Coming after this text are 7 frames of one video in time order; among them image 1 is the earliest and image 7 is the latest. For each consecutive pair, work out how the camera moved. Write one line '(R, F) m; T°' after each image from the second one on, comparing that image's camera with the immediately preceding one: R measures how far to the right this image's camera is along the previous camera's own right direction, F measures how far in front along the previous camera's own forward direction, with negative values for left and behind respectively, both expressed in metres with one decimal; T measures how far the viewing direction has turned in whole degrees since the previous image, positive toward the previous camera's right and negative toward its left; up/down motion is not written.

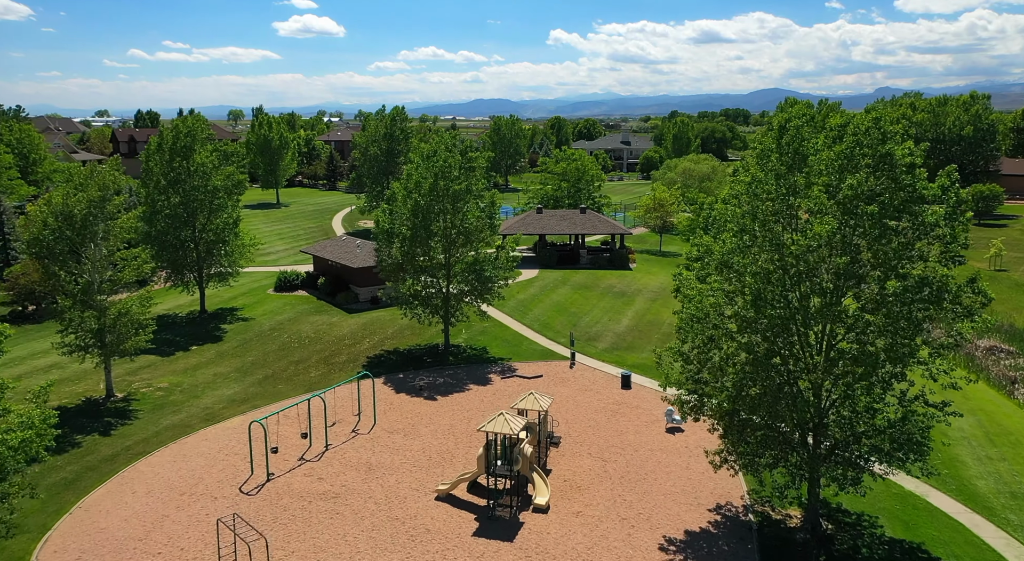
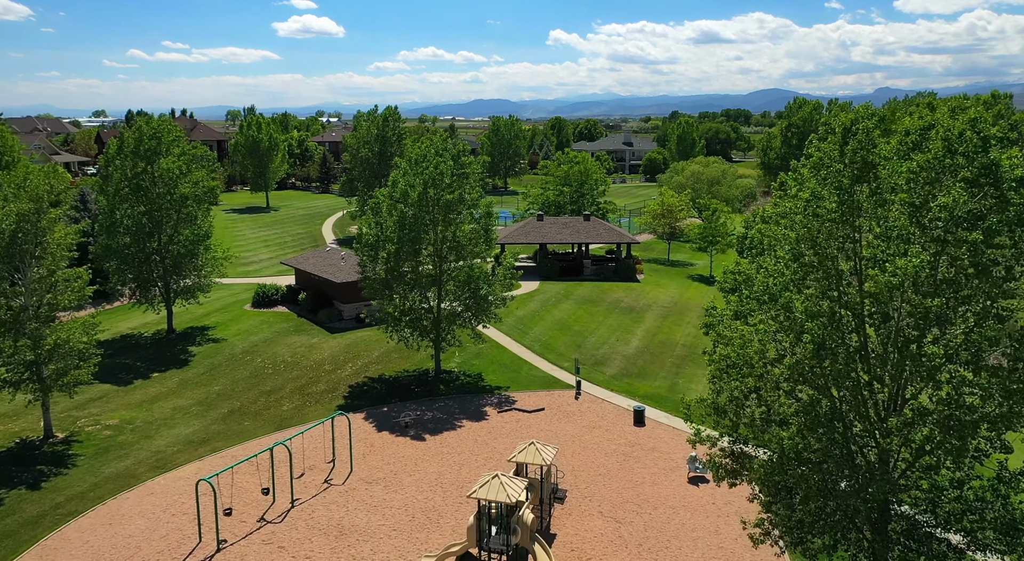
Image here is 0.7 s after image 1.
(+0.1, +3.4) m; 0°
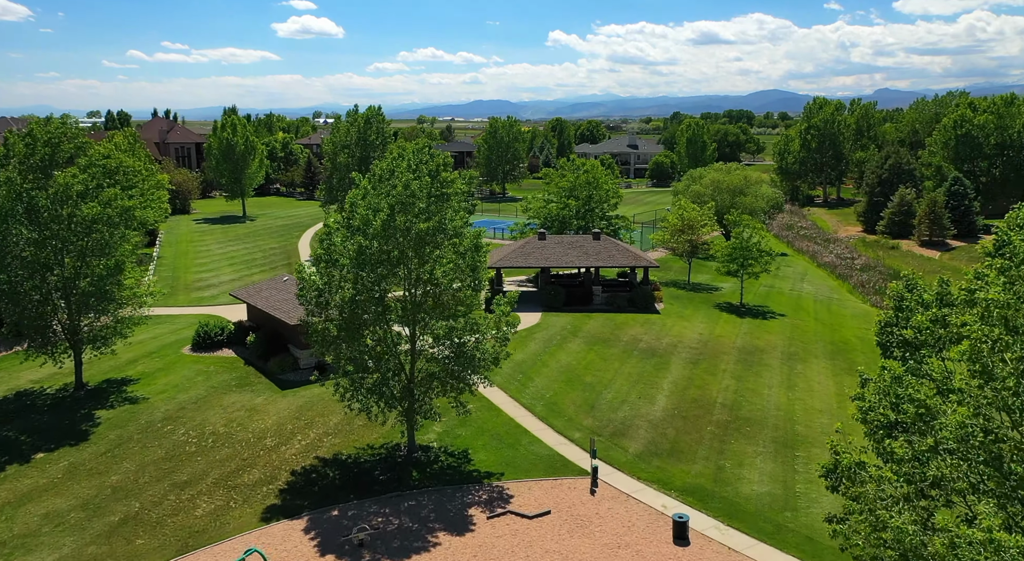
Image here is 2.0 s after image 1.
(+0.1, +6.9) m; 0°
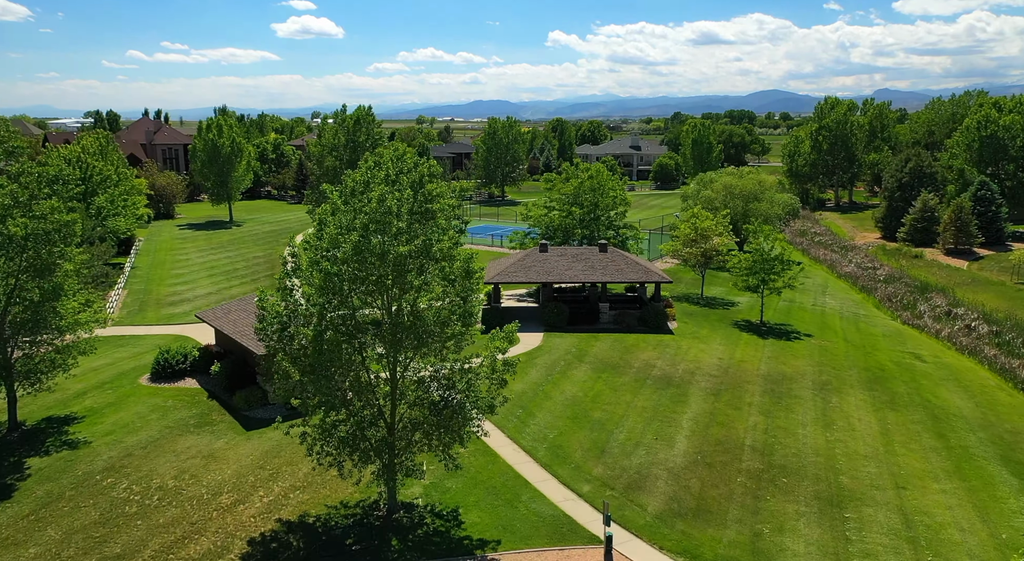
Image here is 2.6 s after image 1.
(+0.1, +3.5) m; 0°
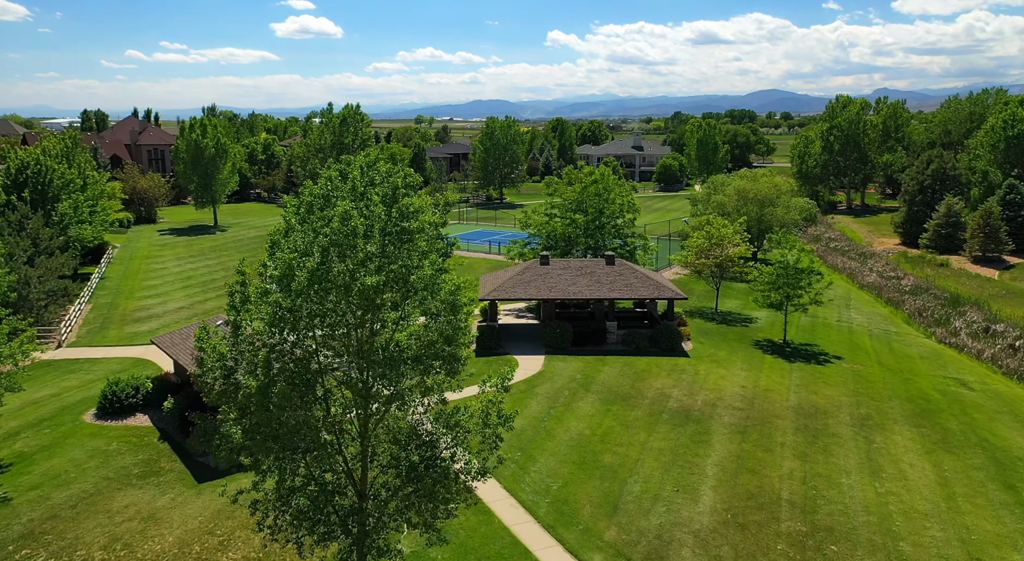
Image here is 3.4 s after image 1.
(+0.1, +3.5) m; 0°
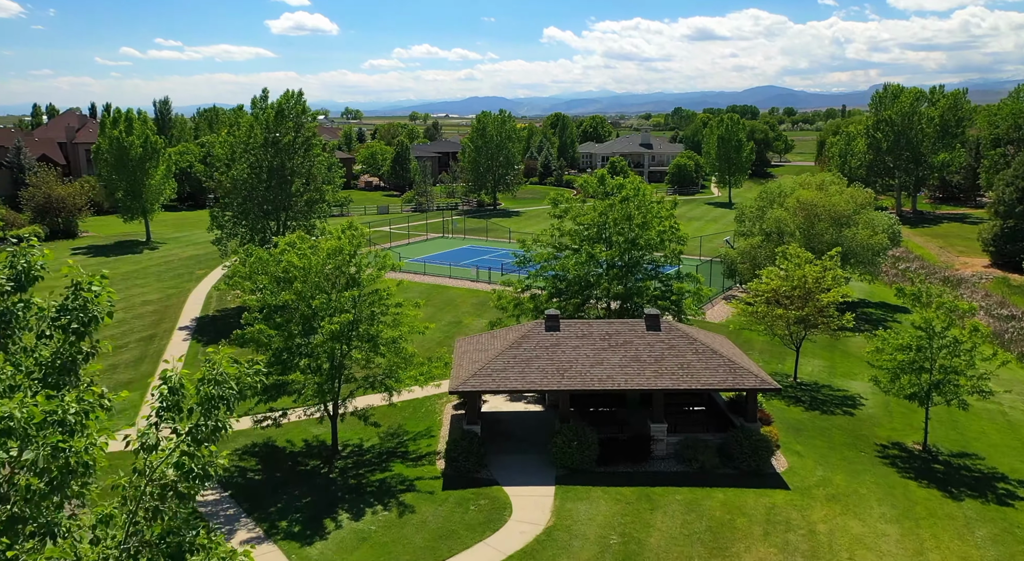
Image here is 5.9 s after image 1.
(+0.2, +12.1) m; 0°
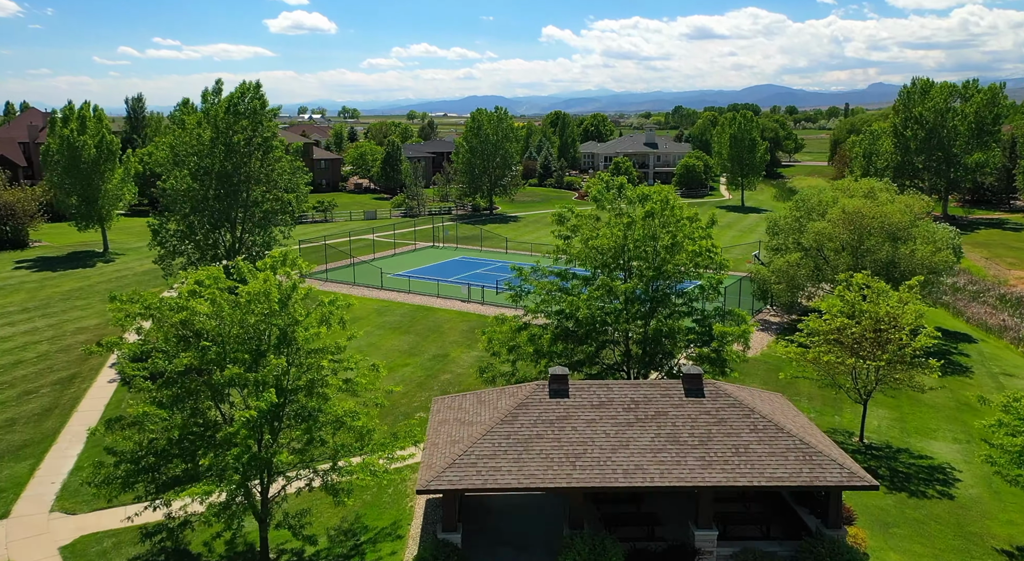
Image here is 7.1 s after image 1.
(+0.2, +5.8) m; 0°
